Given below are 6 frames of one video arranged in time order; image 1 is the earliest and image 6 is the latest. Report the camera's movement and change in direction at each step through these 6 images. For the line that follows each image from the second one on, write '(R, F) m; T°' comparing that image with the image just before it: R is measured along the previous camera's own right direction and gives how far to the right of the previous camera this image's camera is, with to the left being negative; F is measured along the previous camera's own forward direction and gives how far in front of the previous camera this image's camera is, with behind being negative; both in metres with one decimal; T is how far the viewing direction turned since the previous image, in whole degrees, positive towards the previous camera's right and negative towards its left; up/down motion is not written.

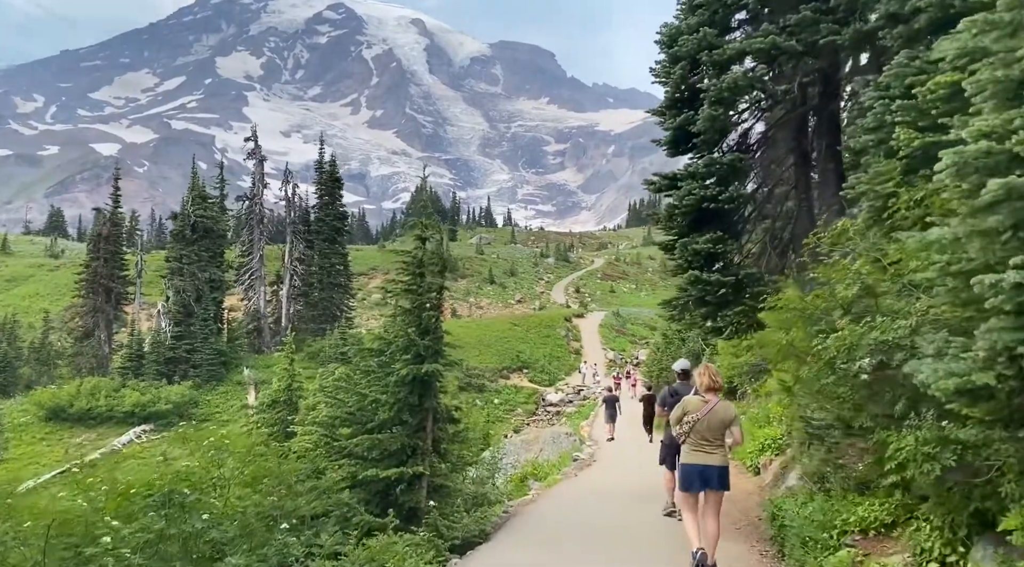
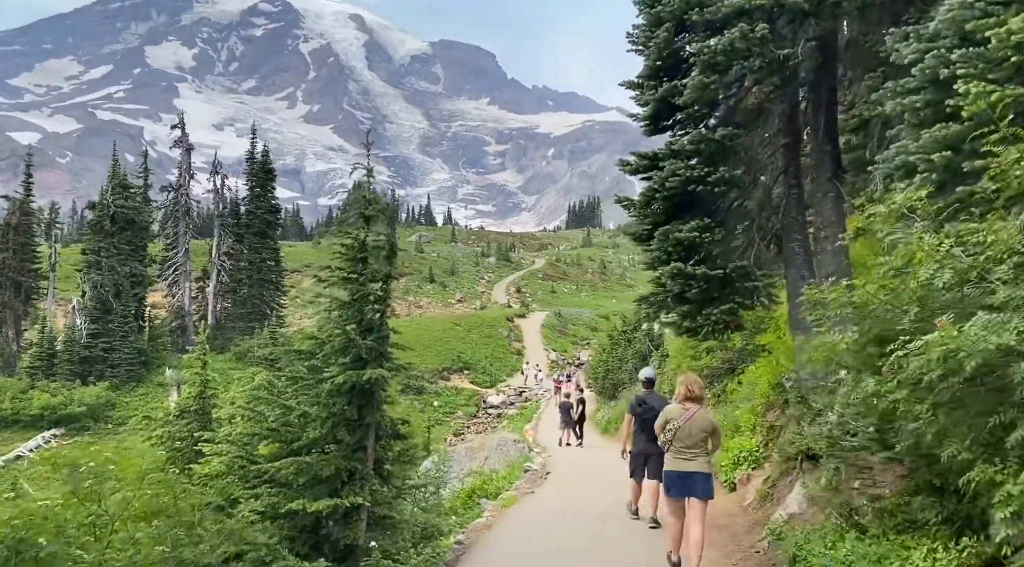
(-0.2, +2.1) m; +4°
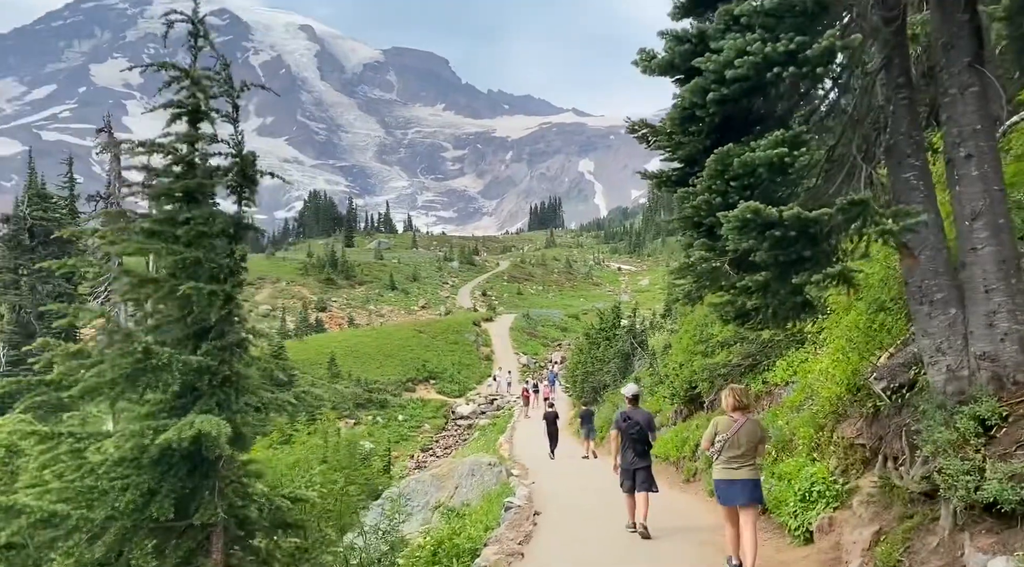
(-0.1, +5.1) m; +2°
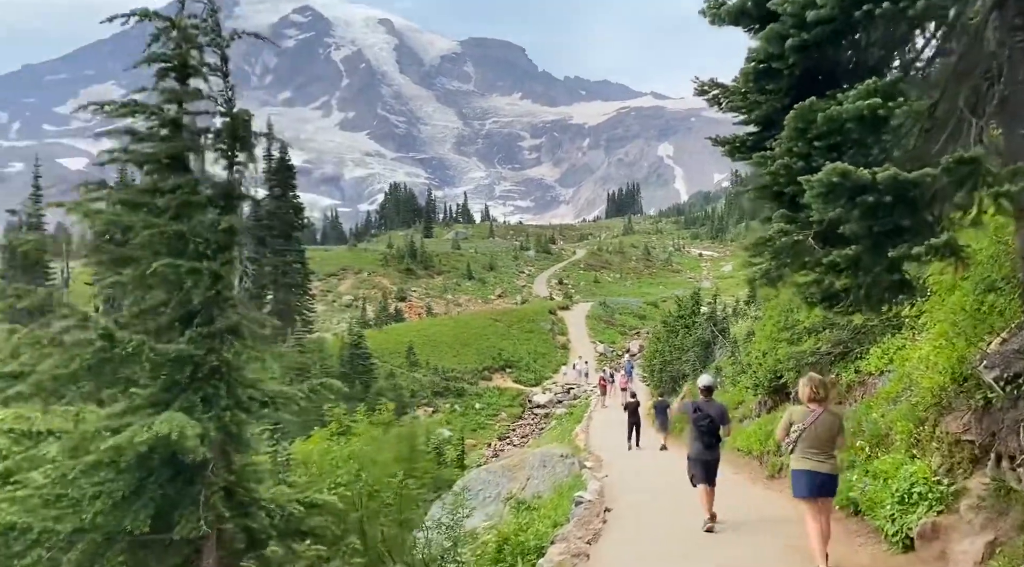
(+0.2, +0.9) m; -5°
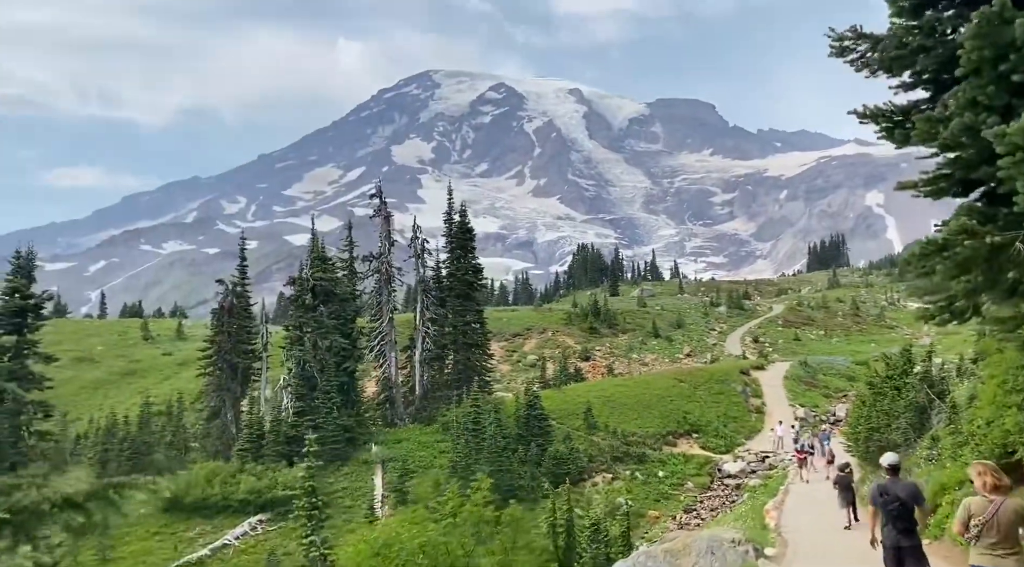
(+0.9, +3.2) m; -12°
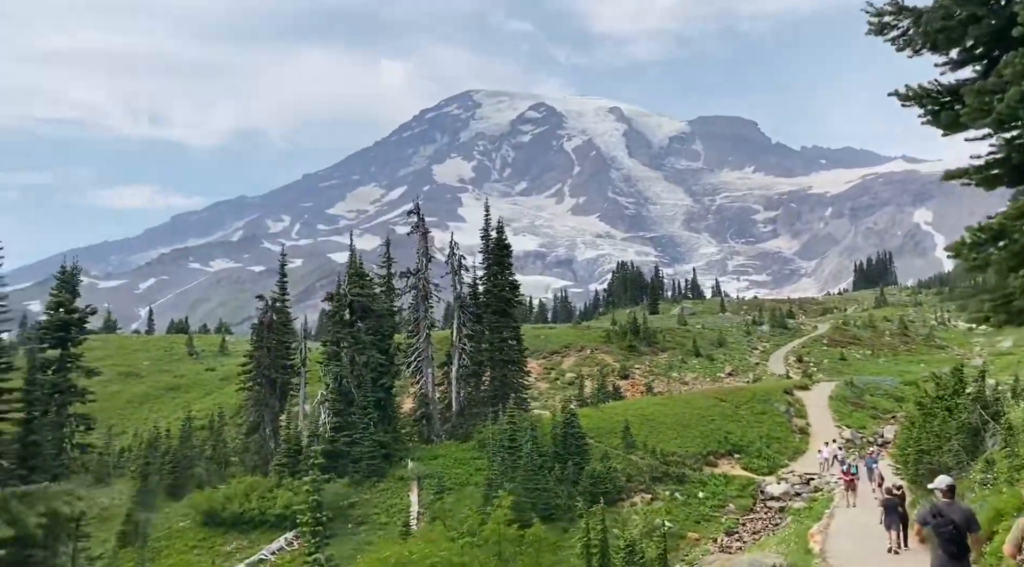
(+0.2, +0.7) m; -3°
